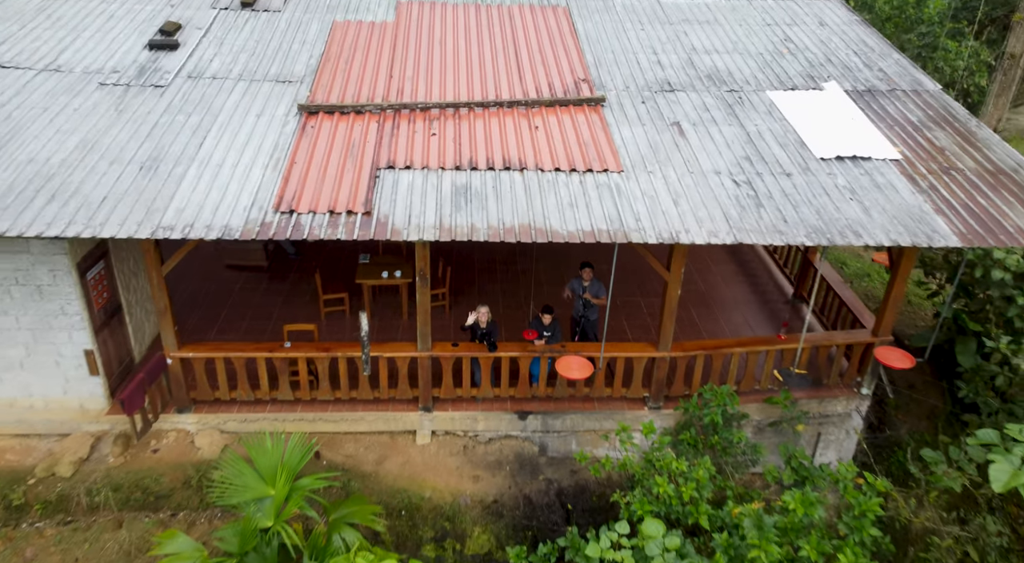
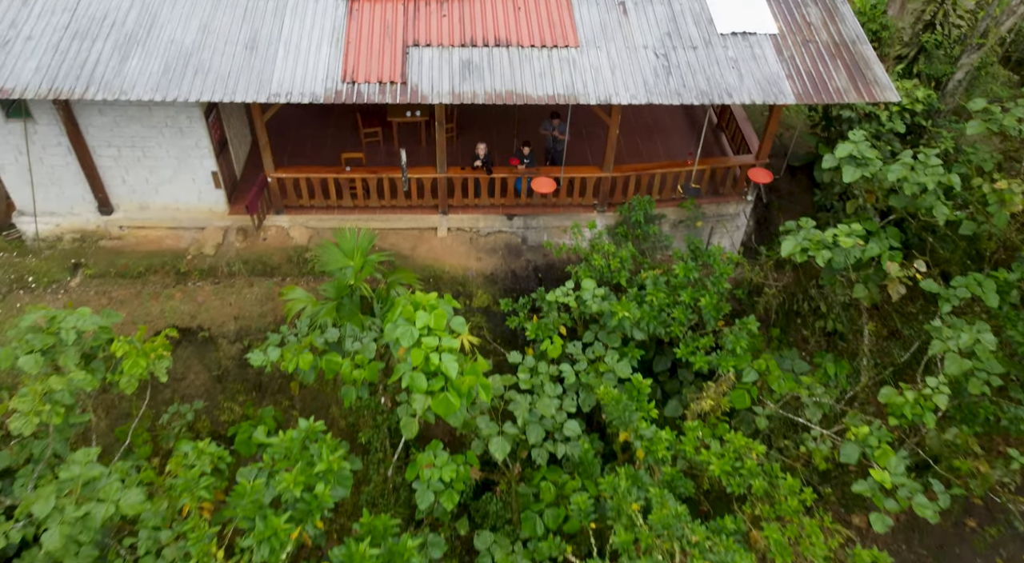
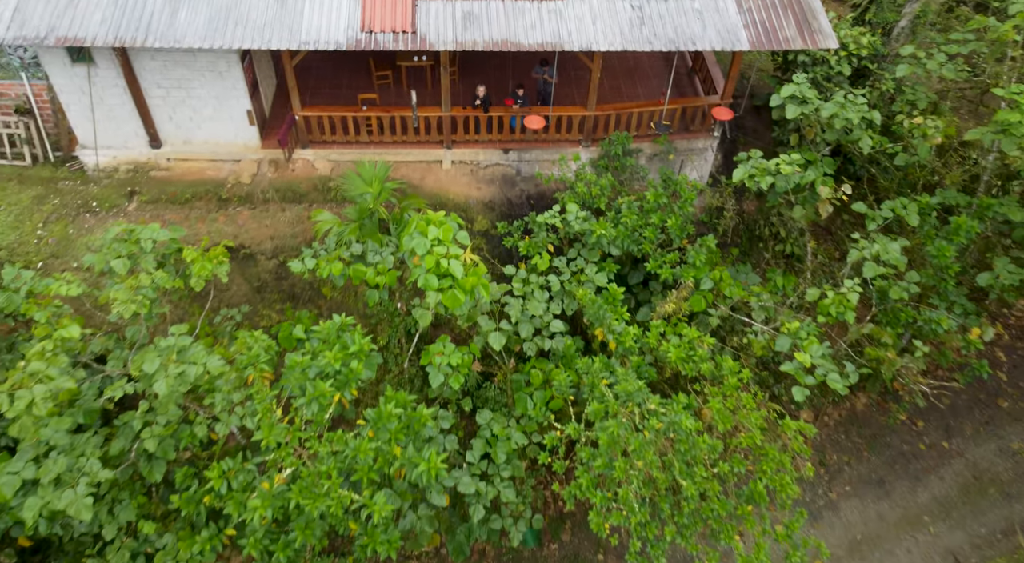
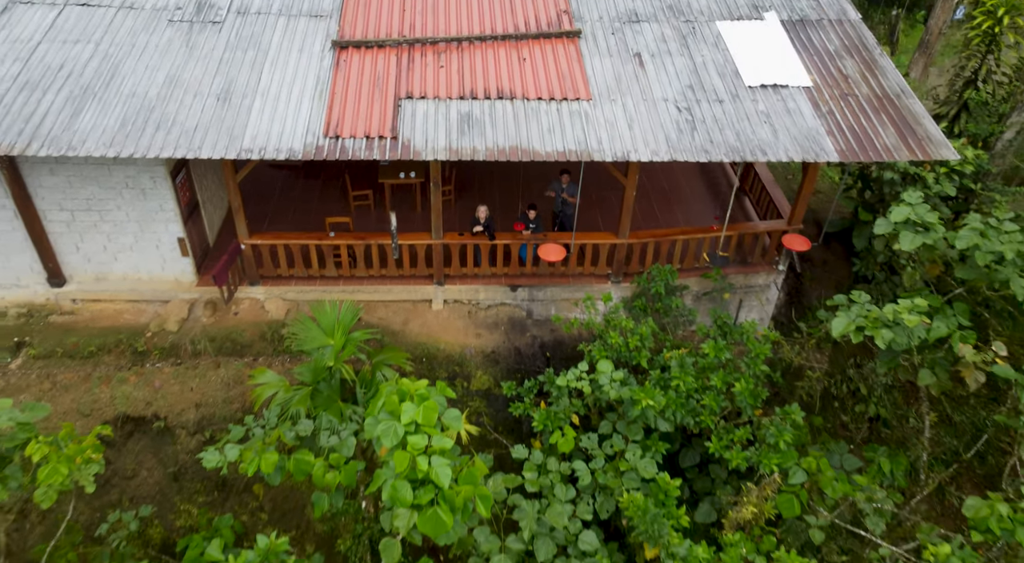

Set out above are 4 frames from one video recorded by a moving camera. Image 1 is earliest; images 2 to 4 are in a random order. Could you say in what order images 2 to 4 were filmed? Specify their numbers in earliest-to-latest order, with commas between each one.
4, 2, 3
